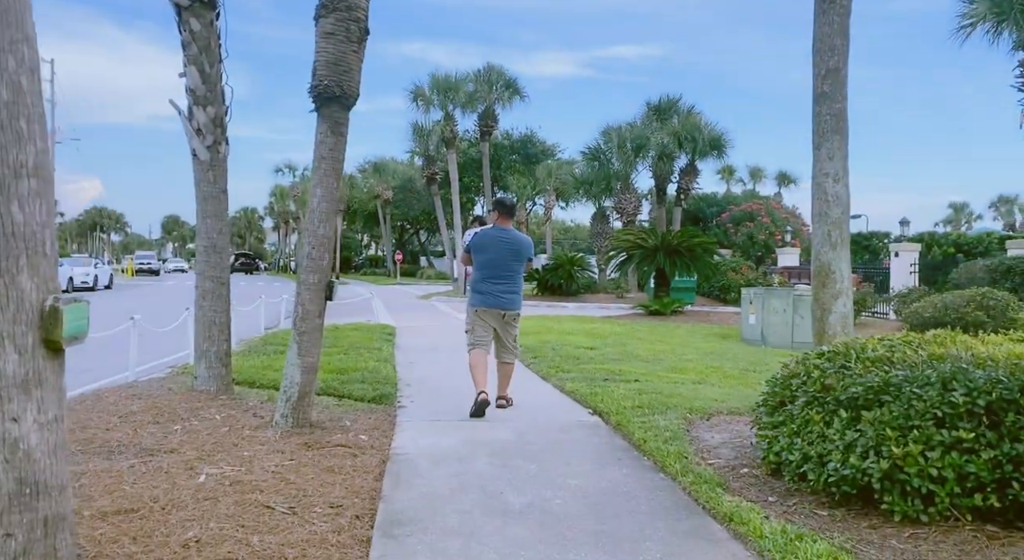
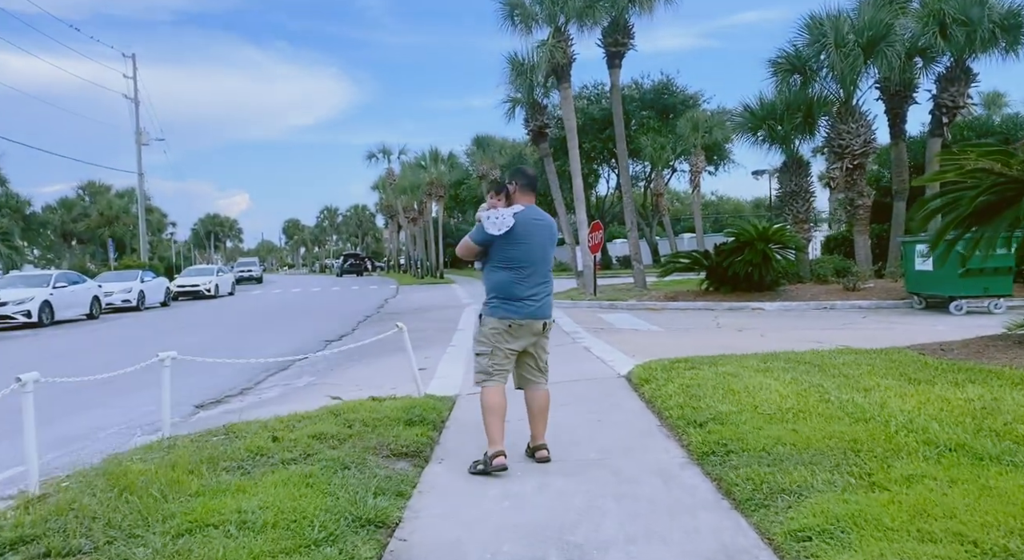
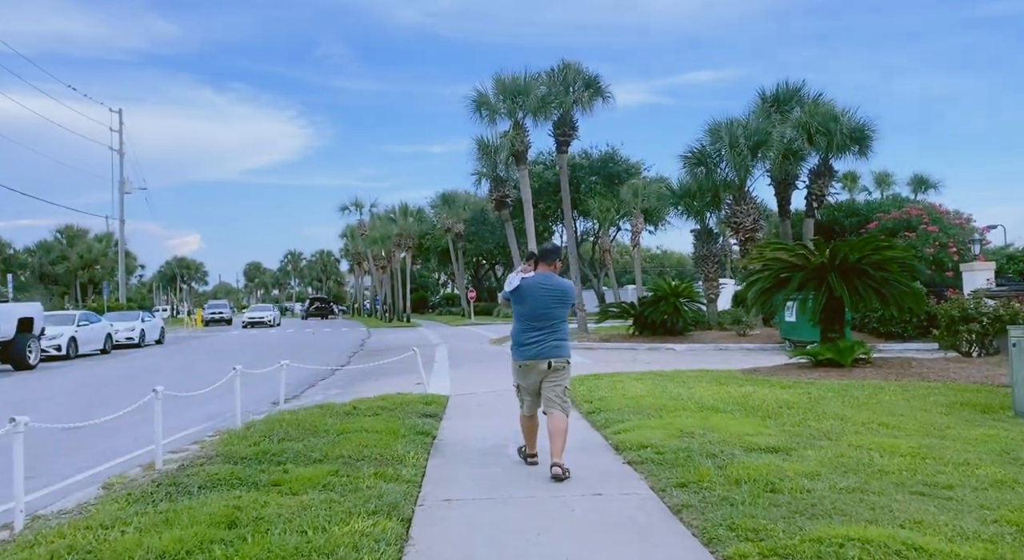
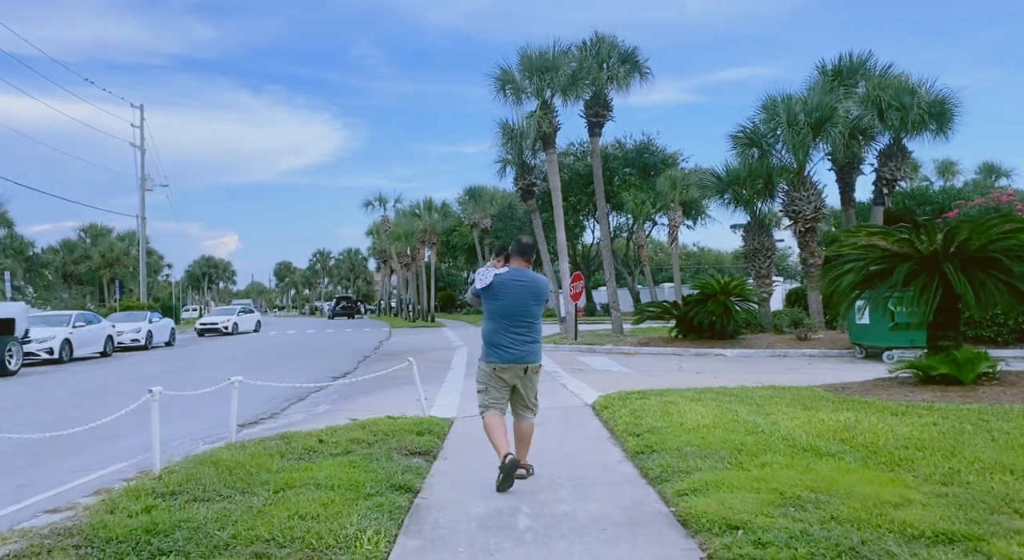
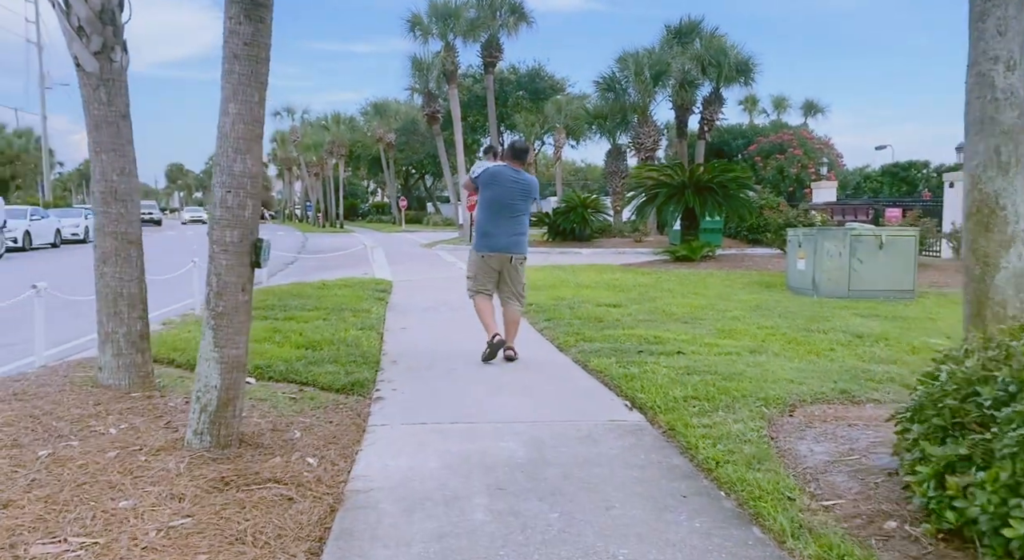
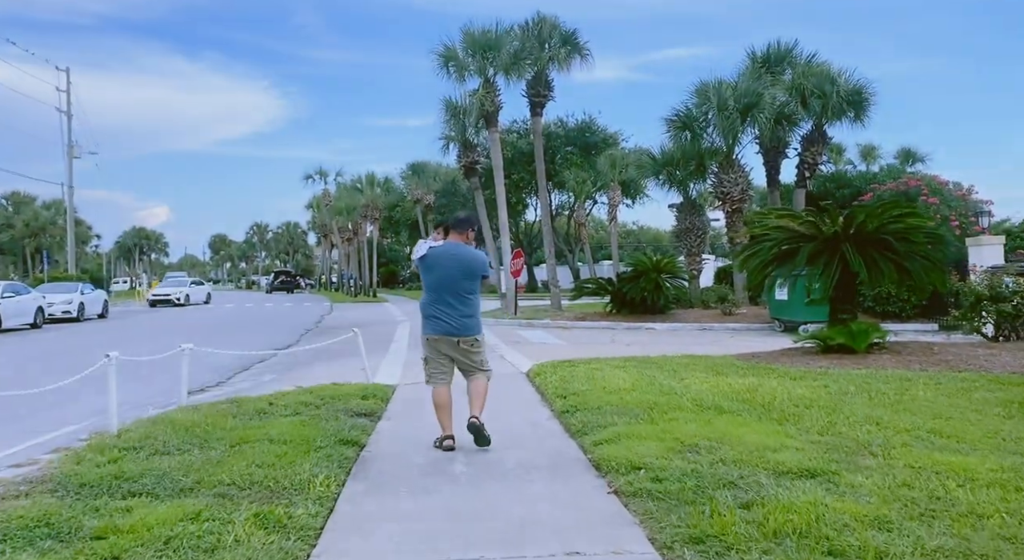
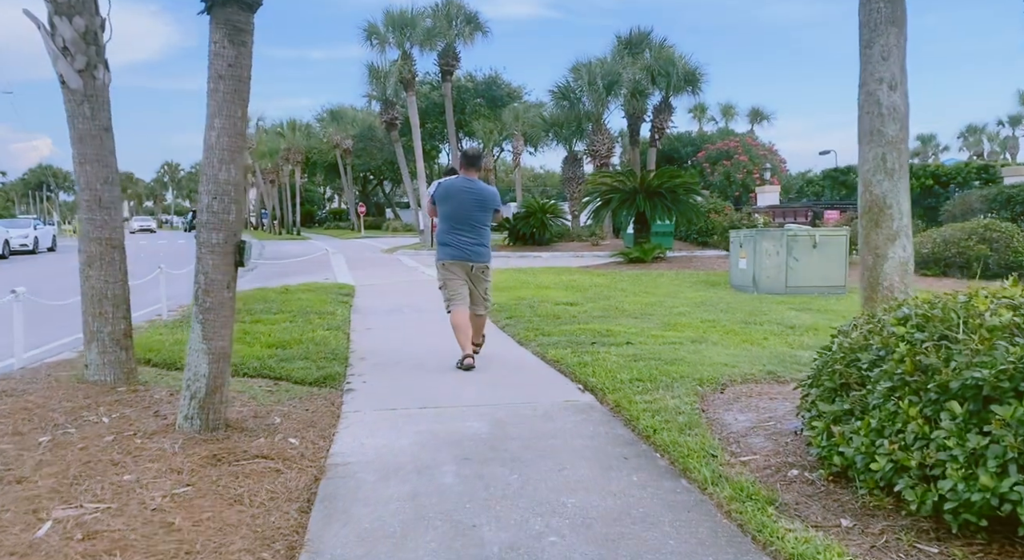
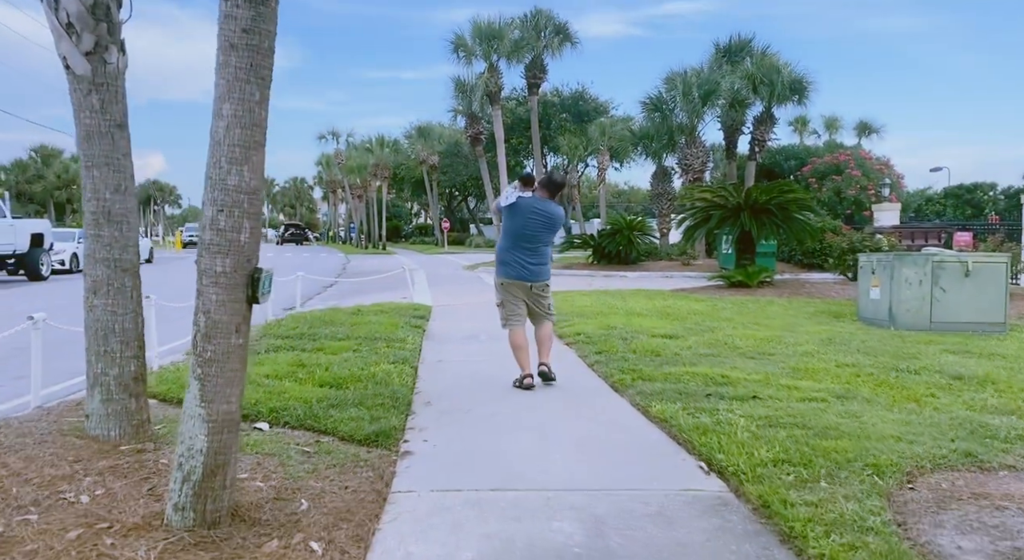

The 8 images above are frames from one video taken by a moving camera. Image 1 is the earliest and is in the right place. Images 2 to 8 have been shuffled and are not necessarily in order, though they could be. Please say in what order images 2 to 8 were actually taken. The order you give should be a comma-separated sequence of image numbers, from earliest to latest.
7, 5, 8, 3, 6, 4, 2
